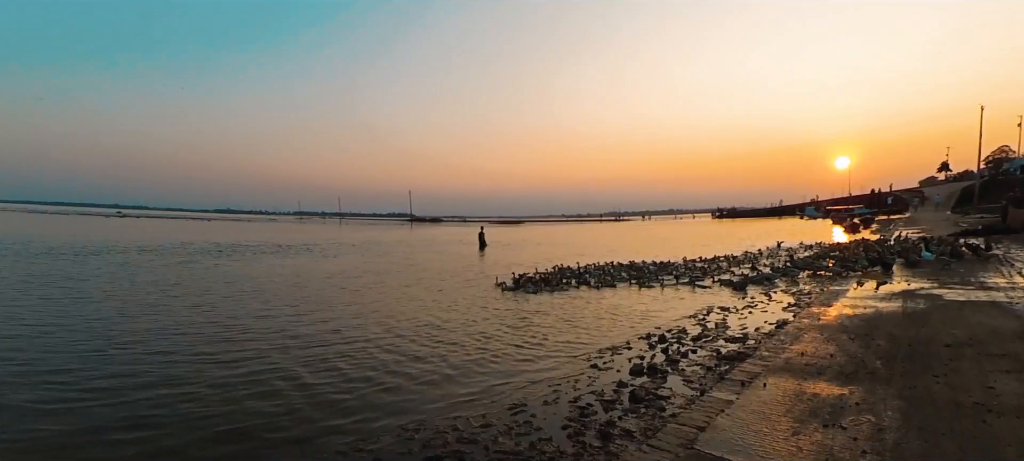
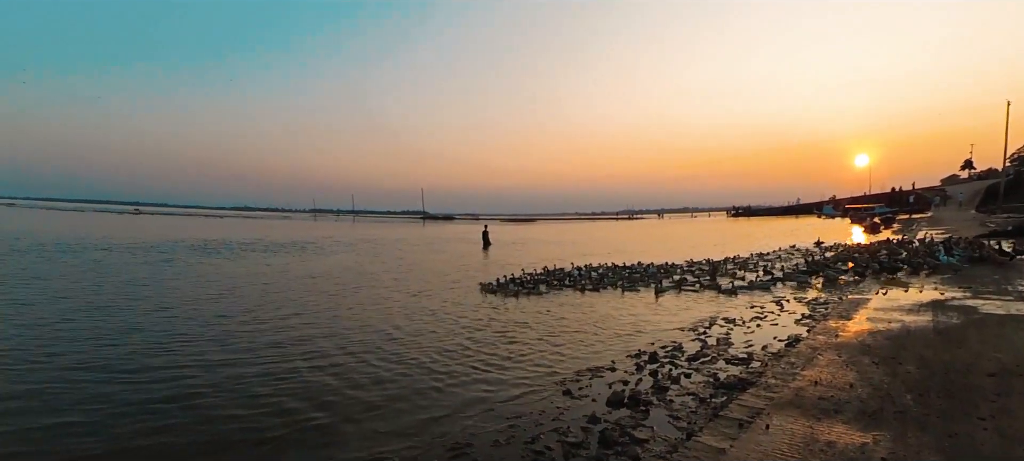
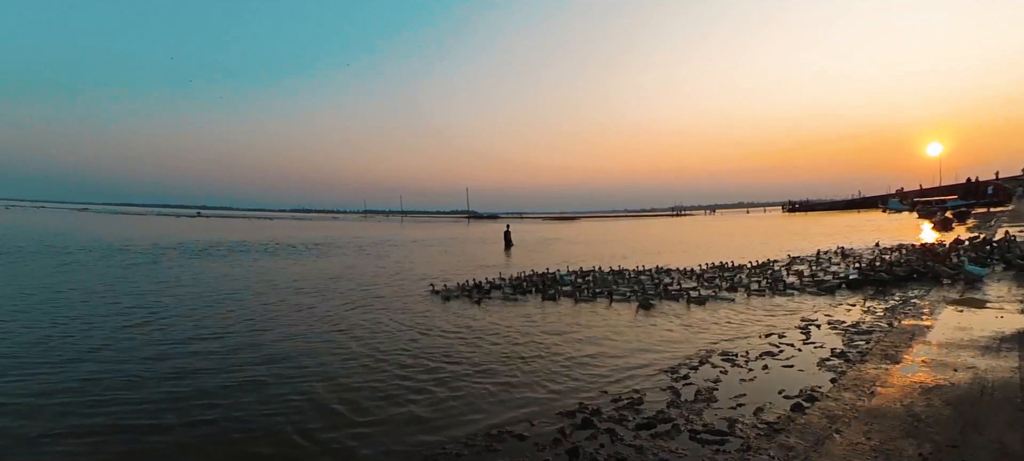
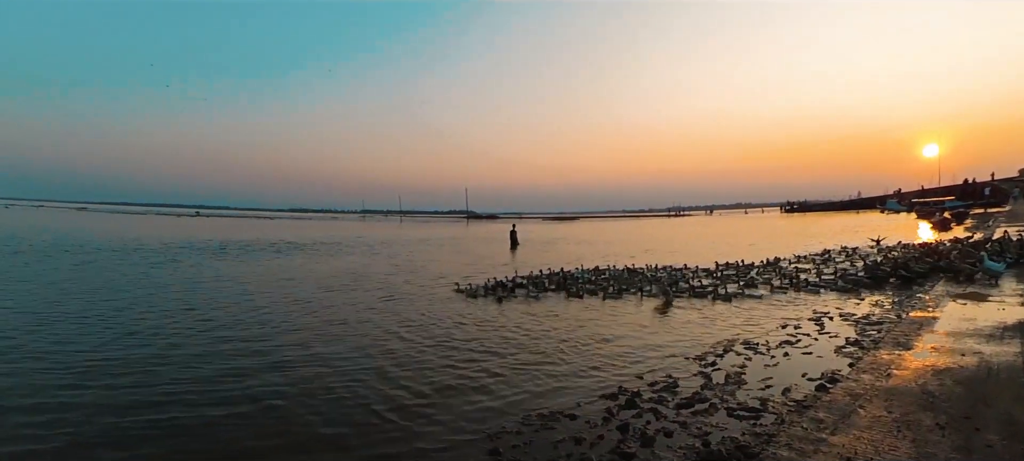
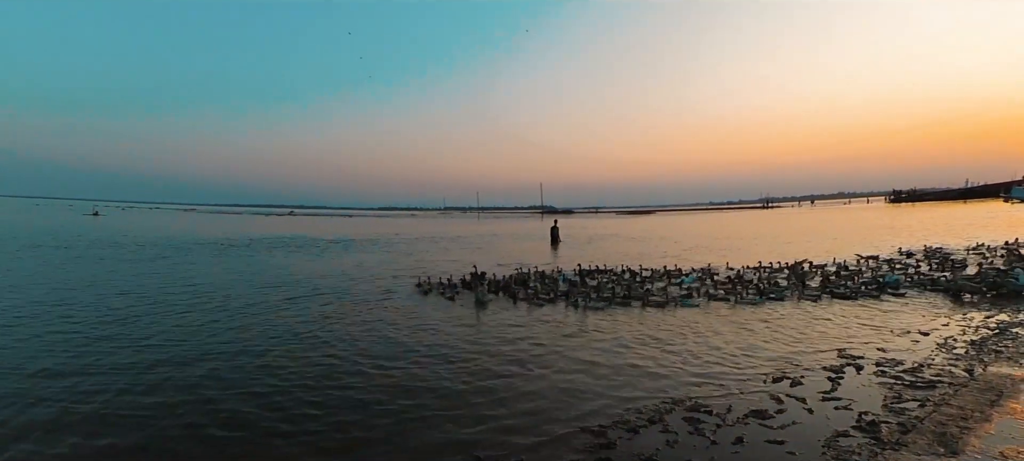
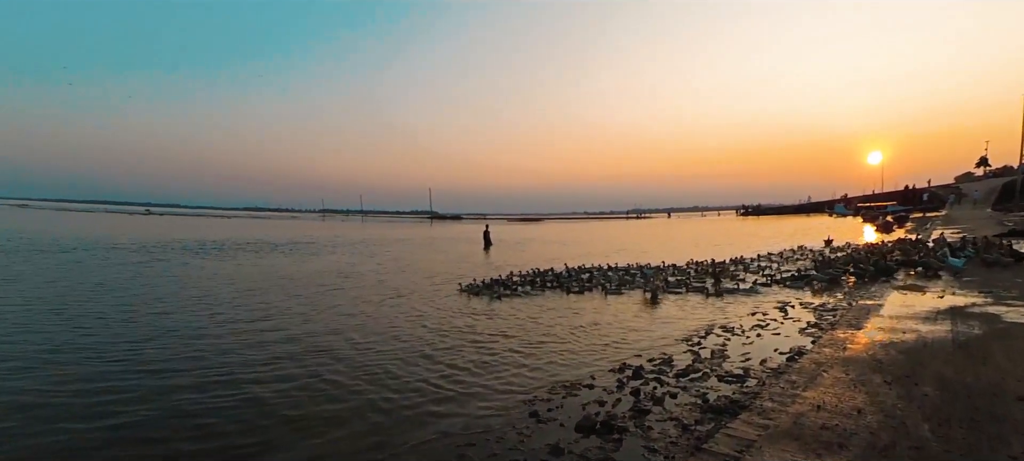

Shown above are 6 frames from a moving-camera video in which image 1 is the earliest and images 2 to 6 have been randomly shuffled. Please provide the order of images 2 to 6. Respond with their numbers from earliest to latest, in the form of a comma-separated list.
2, 6, 4, 3, 5
